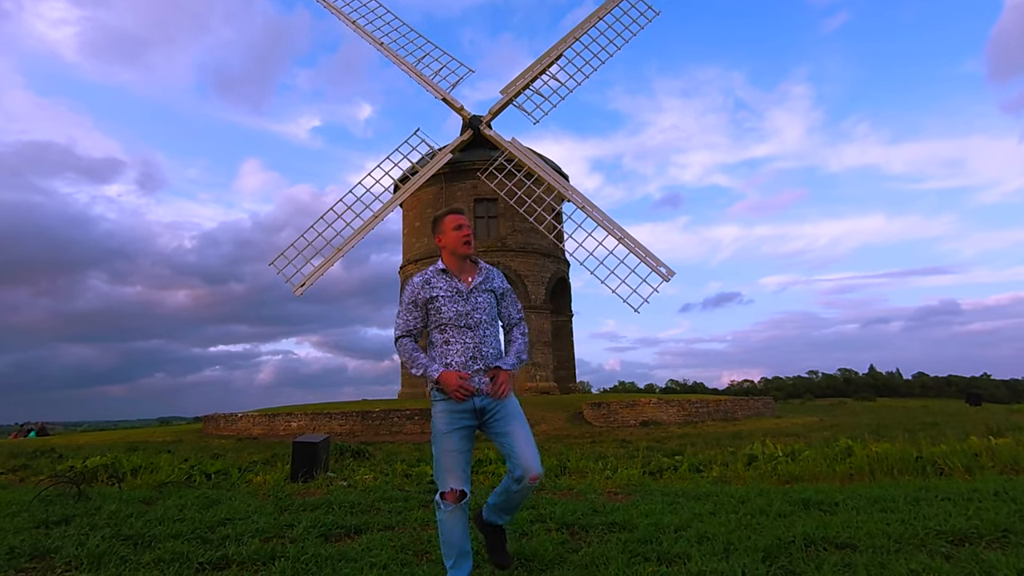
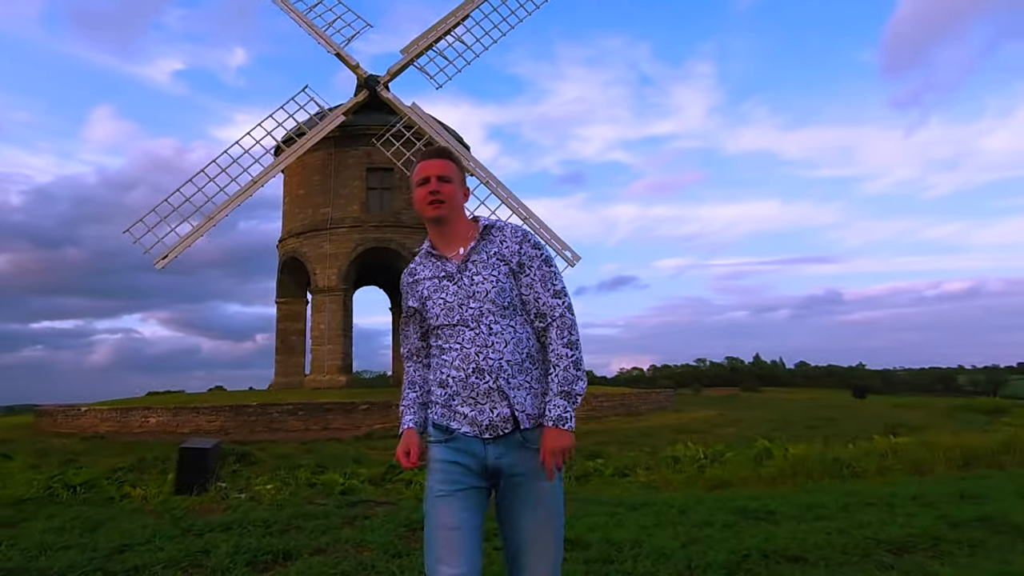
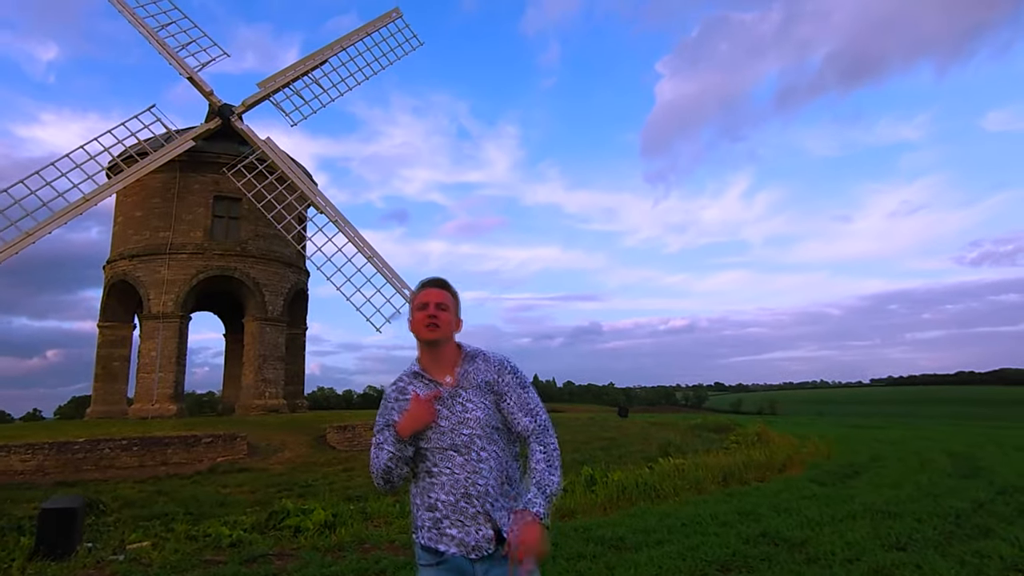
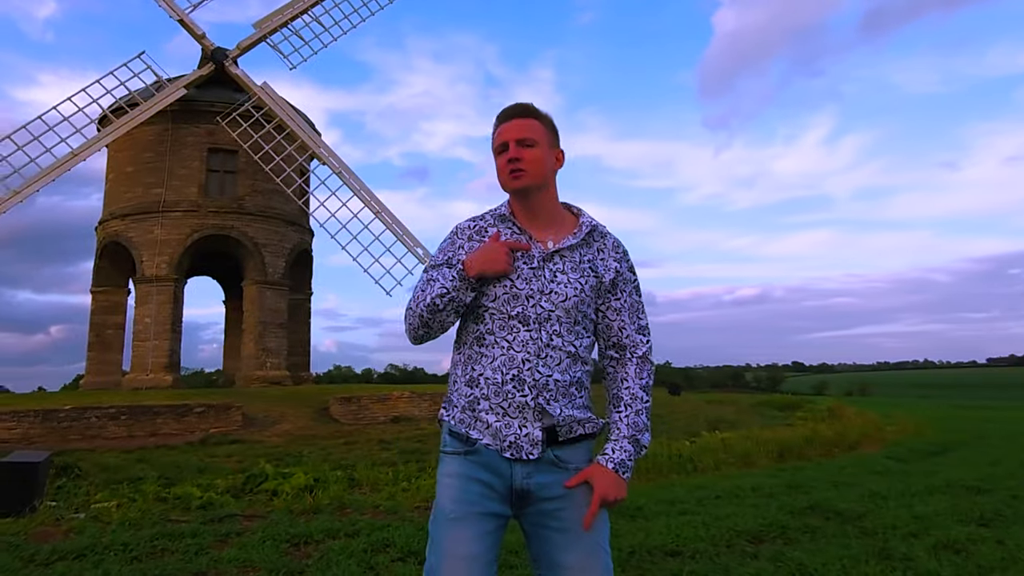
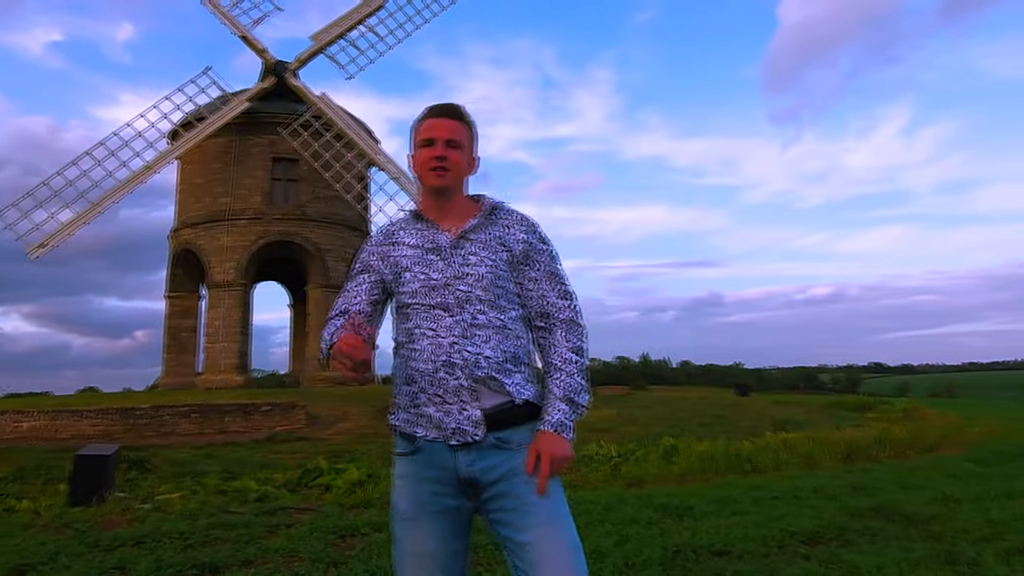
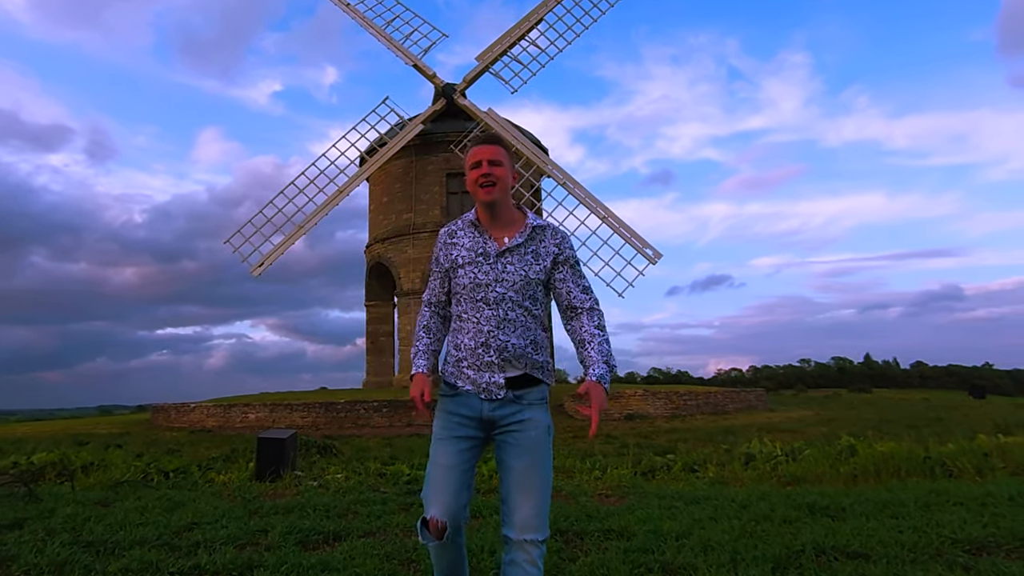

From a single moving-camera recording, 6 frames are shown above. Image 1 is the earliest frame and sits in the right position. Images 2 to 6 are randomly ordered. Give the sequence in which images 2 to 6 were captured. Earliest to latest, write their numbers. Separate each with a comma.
6, 2, 5, 4, 3
